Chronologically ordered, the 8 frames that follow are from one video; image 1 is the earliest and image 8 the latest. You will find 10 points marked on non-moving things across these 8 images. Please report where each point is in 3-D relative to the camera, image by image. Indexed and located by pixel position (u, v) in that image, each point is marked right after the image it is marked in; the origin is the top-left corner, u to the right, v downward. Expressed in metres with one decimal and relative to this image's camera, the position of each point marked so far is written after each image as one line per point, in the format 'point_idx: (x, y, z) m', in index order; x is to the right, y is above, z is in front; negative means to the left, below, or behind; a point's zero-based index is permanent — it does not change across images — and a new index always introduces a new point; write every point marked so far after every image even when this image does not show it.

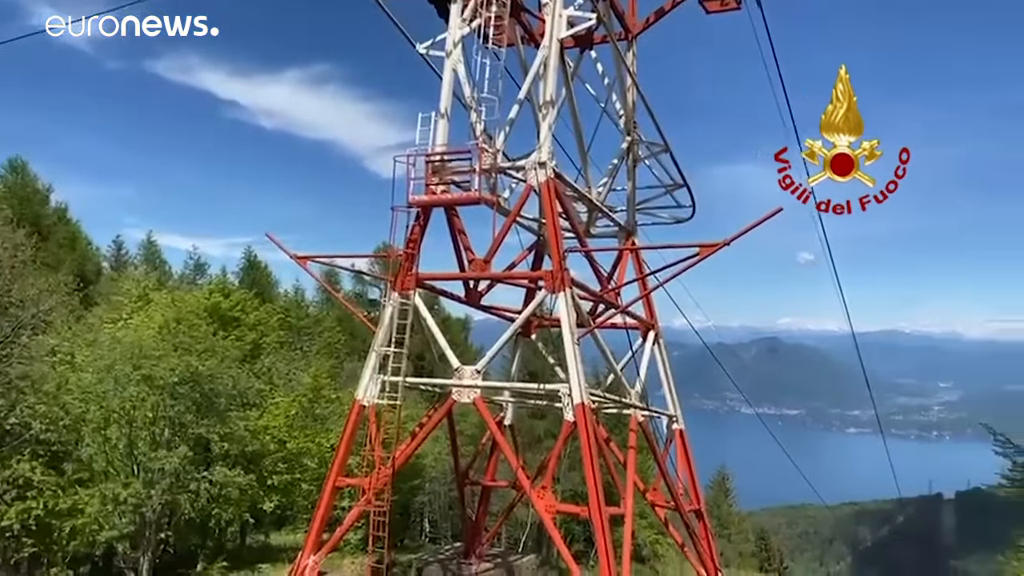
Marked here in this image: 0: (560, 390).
0: (+0.7, -1.5, +11.9) m
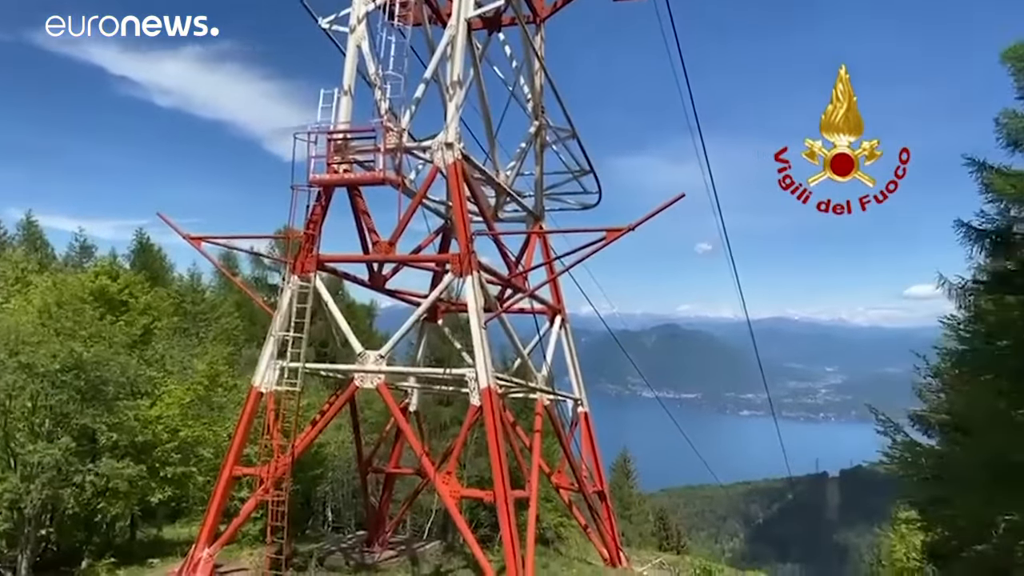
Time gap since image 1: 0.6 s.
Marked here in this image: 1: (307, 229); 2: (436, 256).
0: (-0.7, -1.2, +11.8) m
1: (-3.1, +0.9, +12.6) m
2: (-1.2, +0.5, +12.5) m
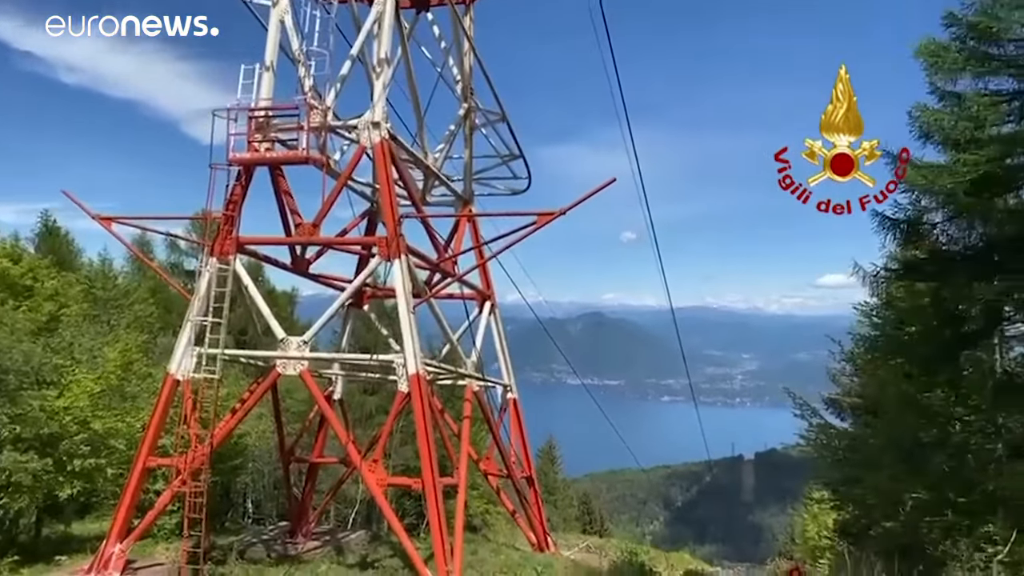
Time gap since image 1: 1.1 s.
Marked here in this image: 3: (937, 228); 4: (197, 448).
0: (-1.7, -1.0, +11.6) m
1: (-4.2, +1.2, +12.1) m
2: (-2.2, +0.7, +12.1) m
3: (+6.9, +0.9, +13.4) m
4: (-4.5, -2.3, +11.7) m
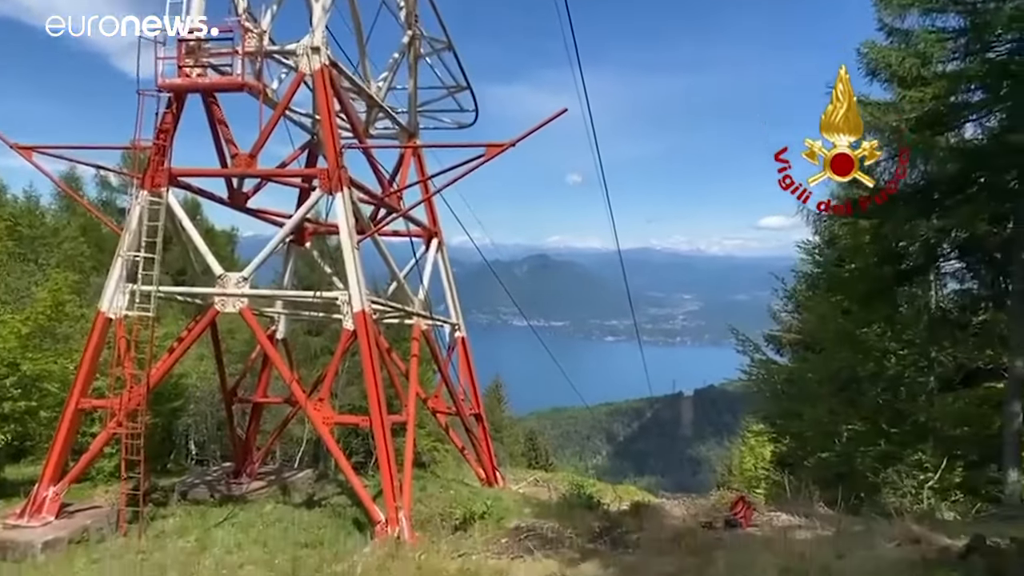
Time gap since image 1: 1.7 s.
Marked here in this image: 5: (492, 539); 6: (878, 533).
0: (-2.4, -0.1, +11.2) m
1: (-4.9, +2.1, +11.5) m
2: (-3.0, +1.7, +11.7) m
3: (+6.0, +1.9, +13.5) m
4: (-5.2, -1.4, +11.2) m
5: (-0.2, -2.6, +8.7) m
6: (+3.5, -2.3, +7.8) m
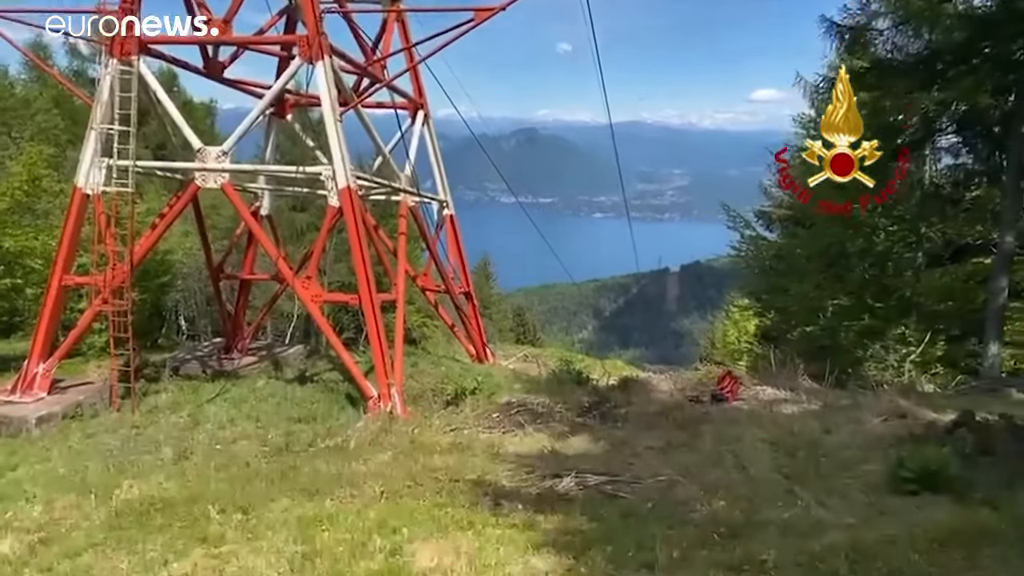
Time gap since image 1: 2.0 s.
0: (-2.5, +1.5, +10.9) m
1: (-5.1, +3.7, +10.8) m
2: (-3.1, +3.4, +11.0) m
3: (+5.8, +3.9, +13.0) m
4: (-5.3, +0.3, +11.1) m
5: (-0.3, -1.3, +8.8) m
6: (+3.4, -1.2, +7.9) m
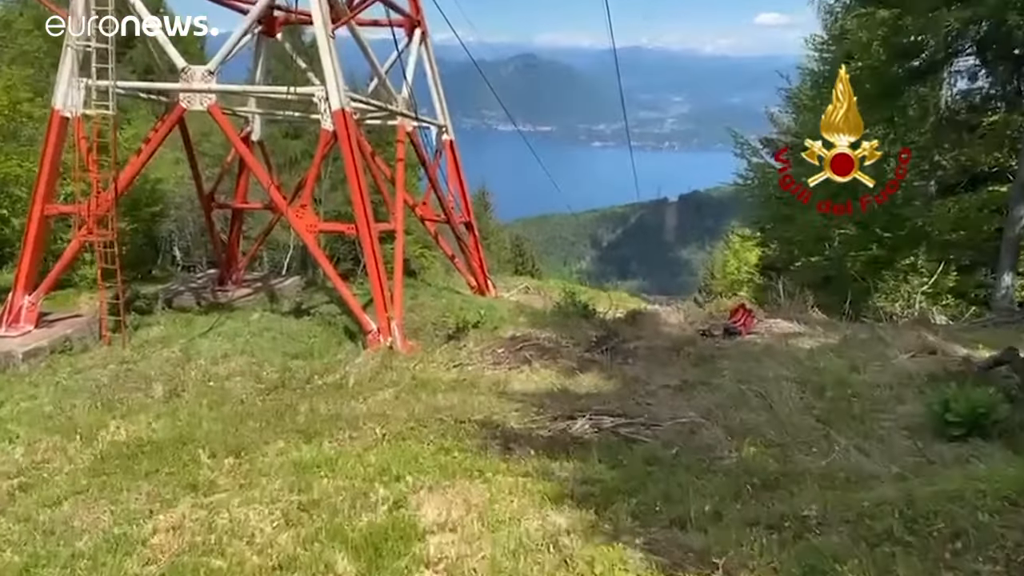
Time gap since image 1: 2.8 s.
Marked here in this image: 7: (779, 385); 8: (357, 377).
0: (-2.5, +2.4, +10.3) m
1: (-5.0, +4.6, +9.9) m
2: (-3.1, +4.2, +10.3) m
3: (+5.9, +5.0, +12.2) m
4: (-5.3, +1.2, +10.5) m
5: (-0.3, -0.6, +8.4) m
6: (+3.5, -0.5, +7.6) m
7: (+1.9, -0.7, +5.7) m
8: (-1.4, -0.8, +7.5) m
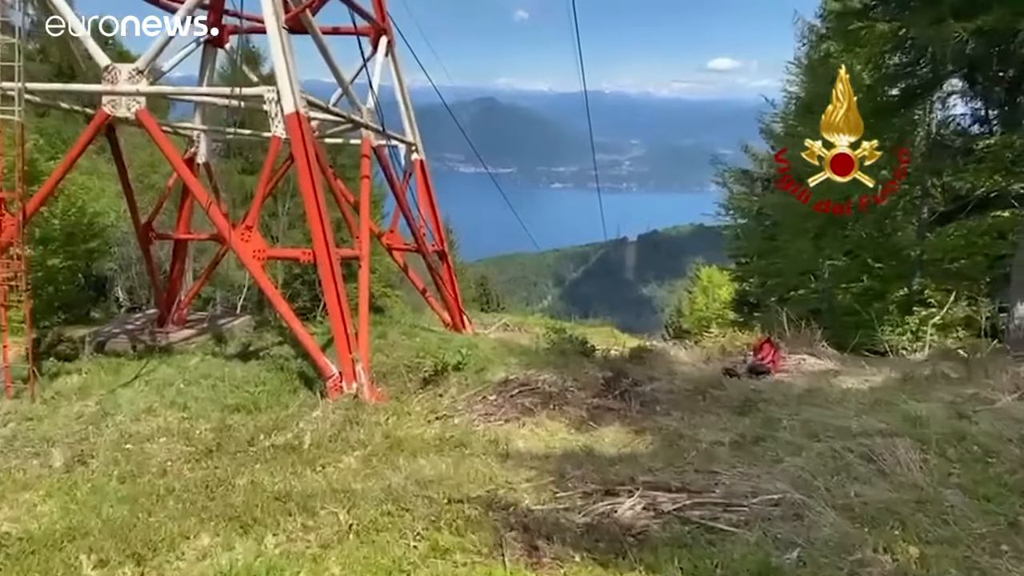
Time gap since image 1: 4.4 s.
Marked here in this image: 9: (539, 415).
0: (-2.6, +2.0, +8.8) m
1: (-5.2, +4.2, +8.5) m
2: (-3.3, +3.8, +8.9) m
3: (+5.6, +4.6, +11.2) m
4: (-5.4, +0.8, +8.9) m
5: (-0.3, -0.9, +6.9) m
6: (+3.4, -0.7, +6.2) m
7: (+1.9, -0.8, +4.3) m
8: (-1.4, -1.1, +5.9) m
9: (+0.2, -1.0, +6.2) m
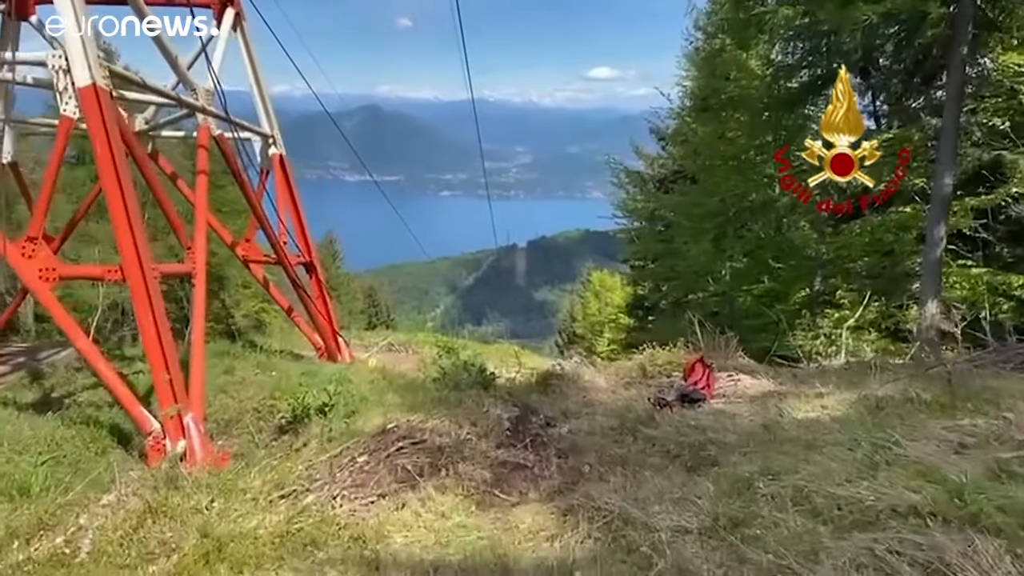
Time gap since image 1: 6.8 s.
0: (-3.7, +1.8, +6.8) m
1: (-6.3, +3.9, +6.1) m
2: (-4.4, +3.6, +6.8) m
3: (+4.0, +4.5, +10.2) m
4: (-6.5, +0.4, +6.5) m
5: (-1.1, -1.1, +5.2) m
6: (+2.7, -0.7, +5.0) m
7: (+1.5, -0.9, +2.9) m
8: (-2.0, -1.2, +4.0) m
9: (-0.5, -1.1, +4.5) m
